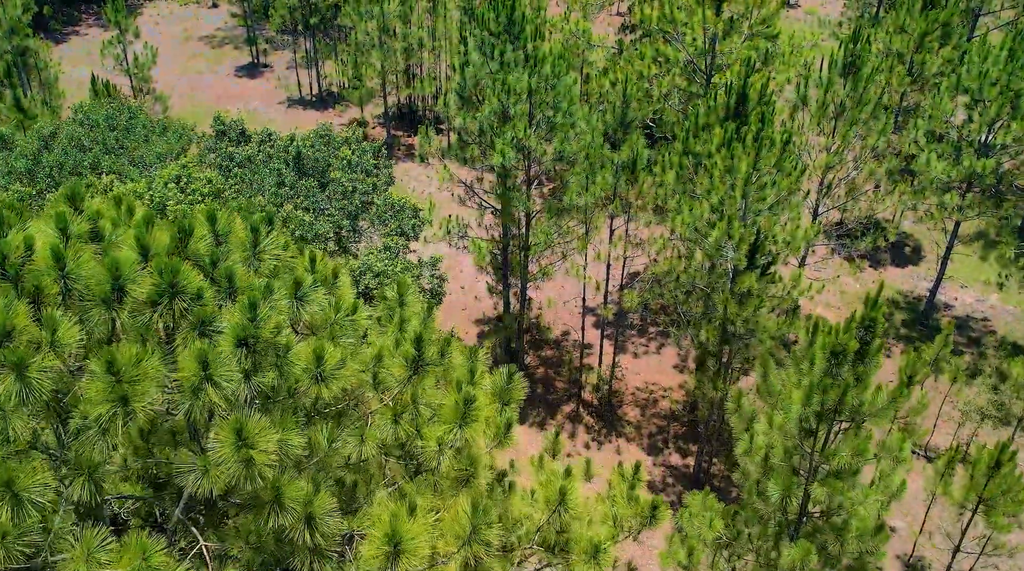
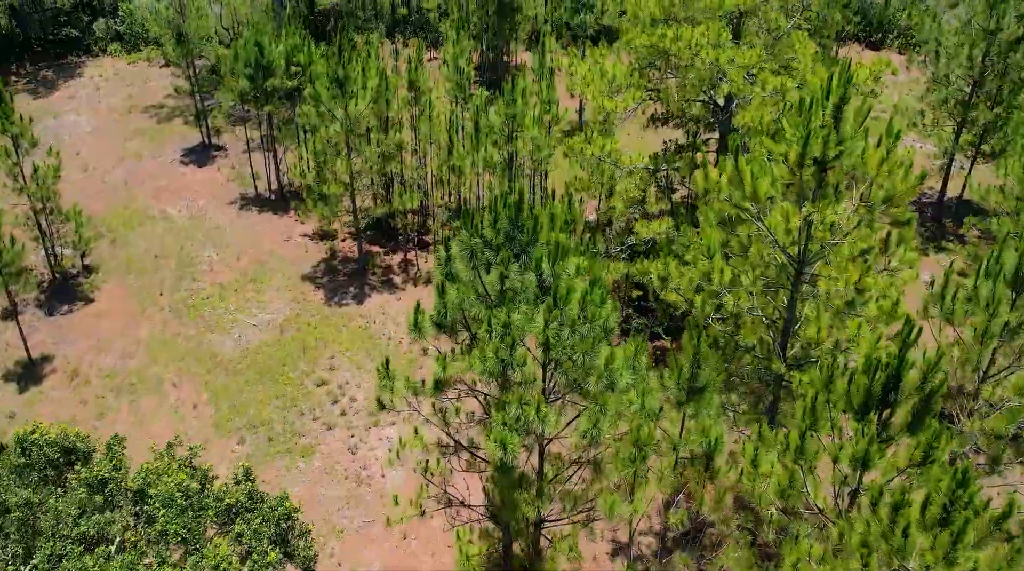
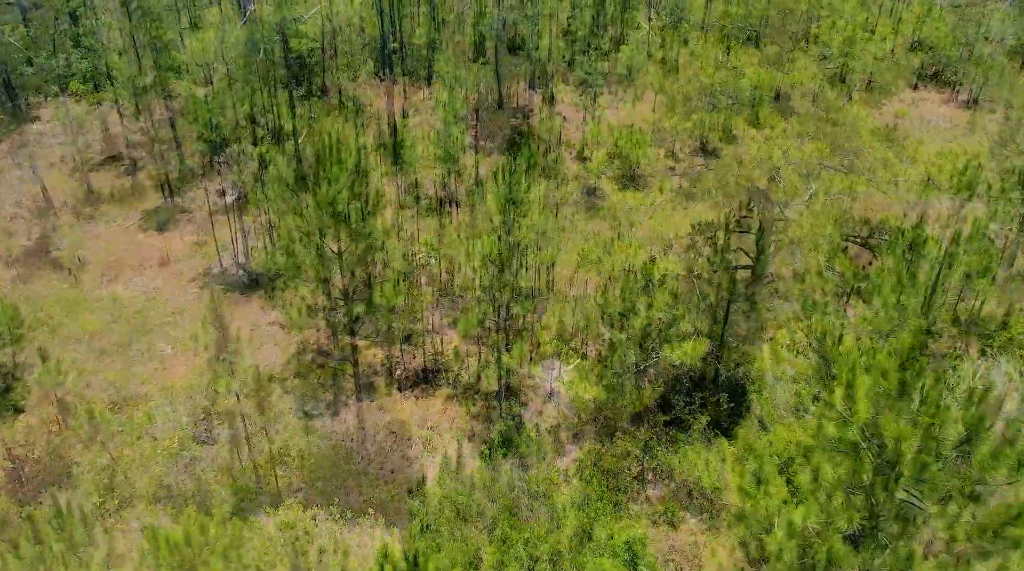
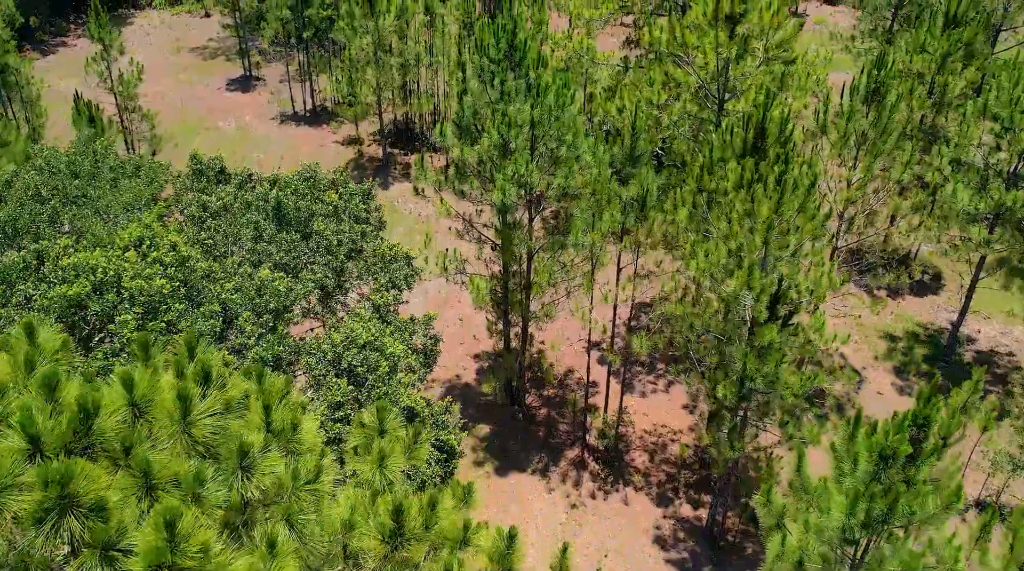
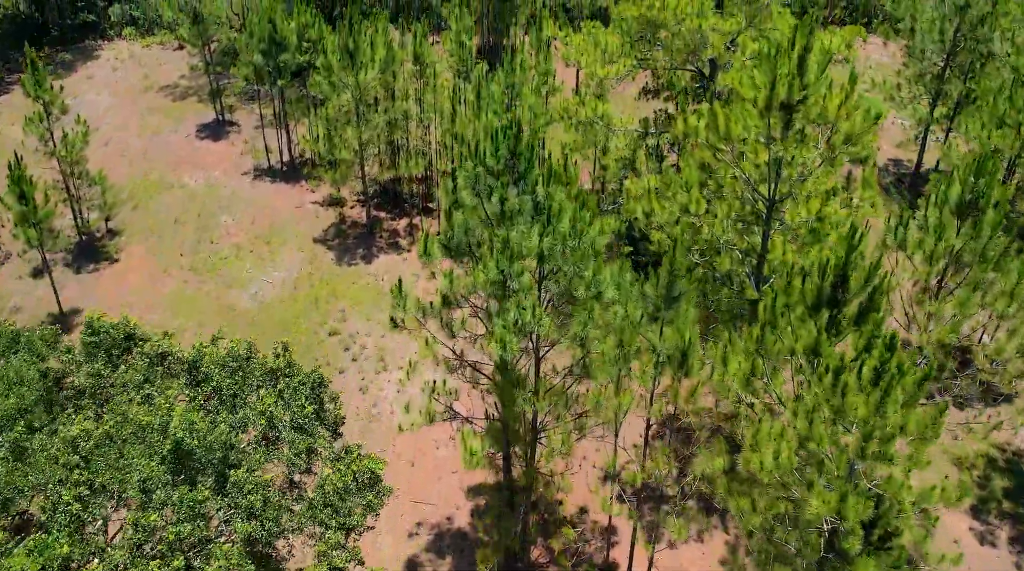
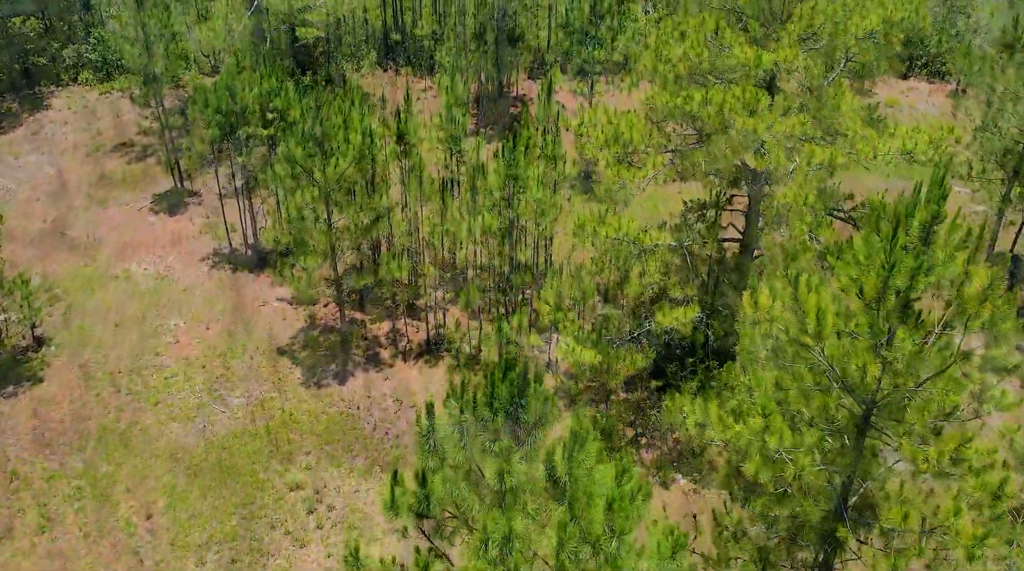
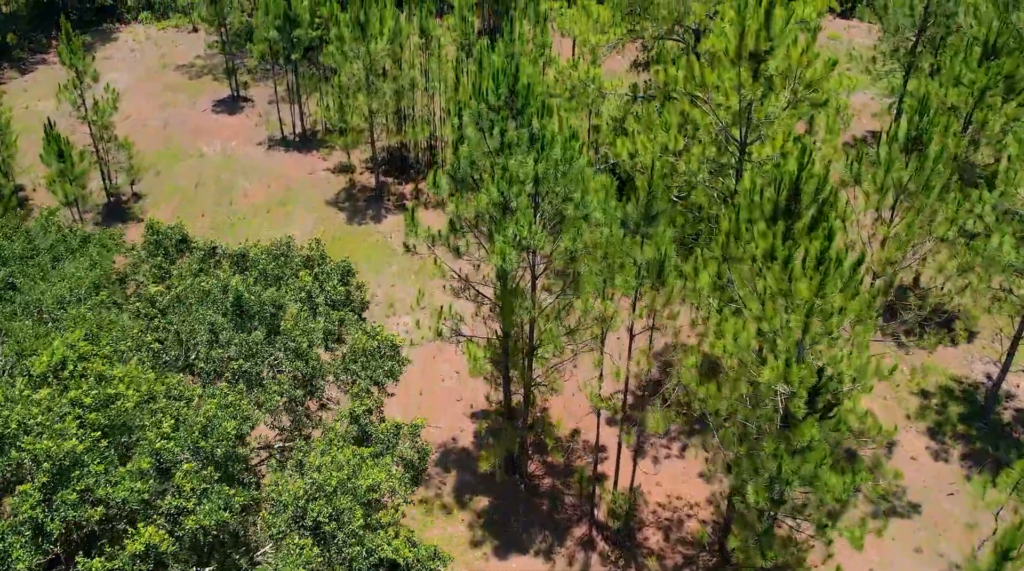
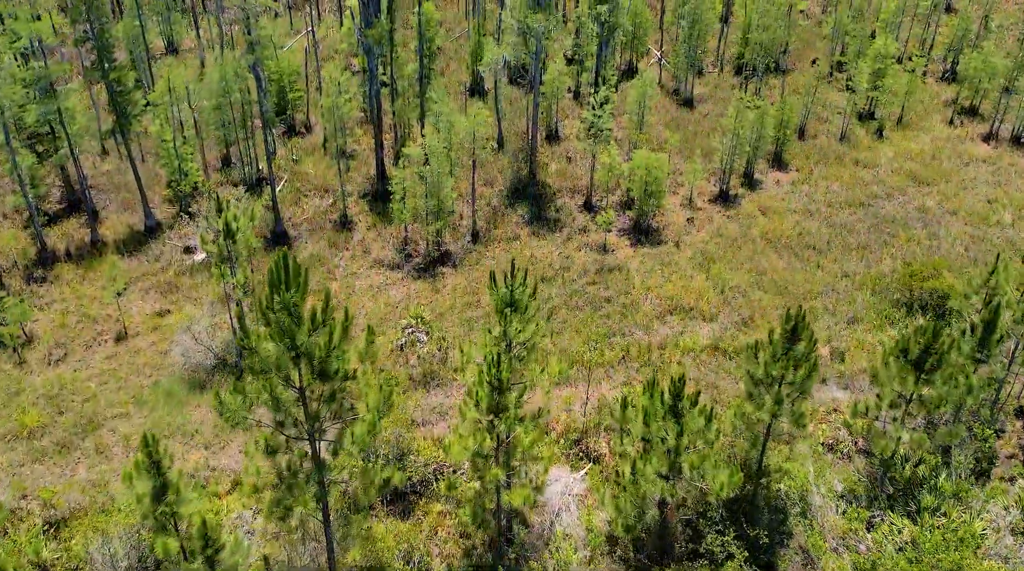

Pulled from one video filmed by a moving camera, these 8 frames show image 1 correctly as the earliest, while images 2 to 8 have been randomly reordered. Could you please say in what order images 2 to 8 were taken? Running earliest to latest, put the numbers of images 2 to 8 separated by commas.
4, 7, 5, 2, 6, 3, 8
